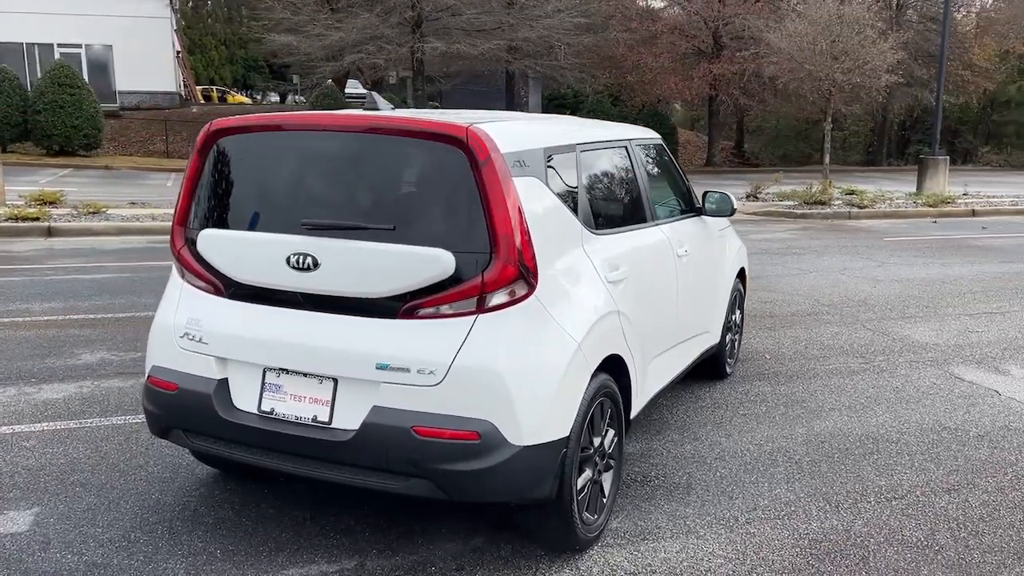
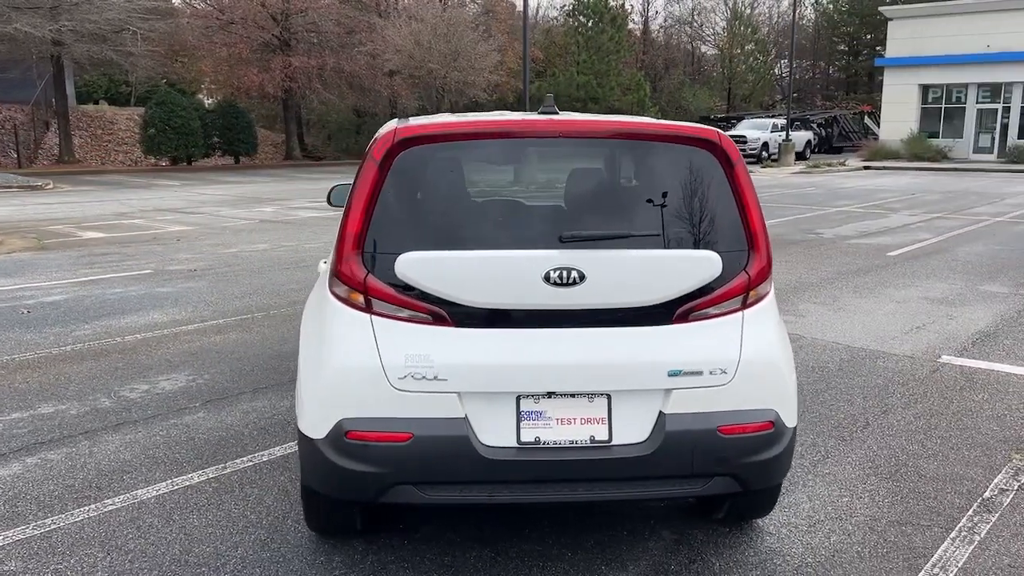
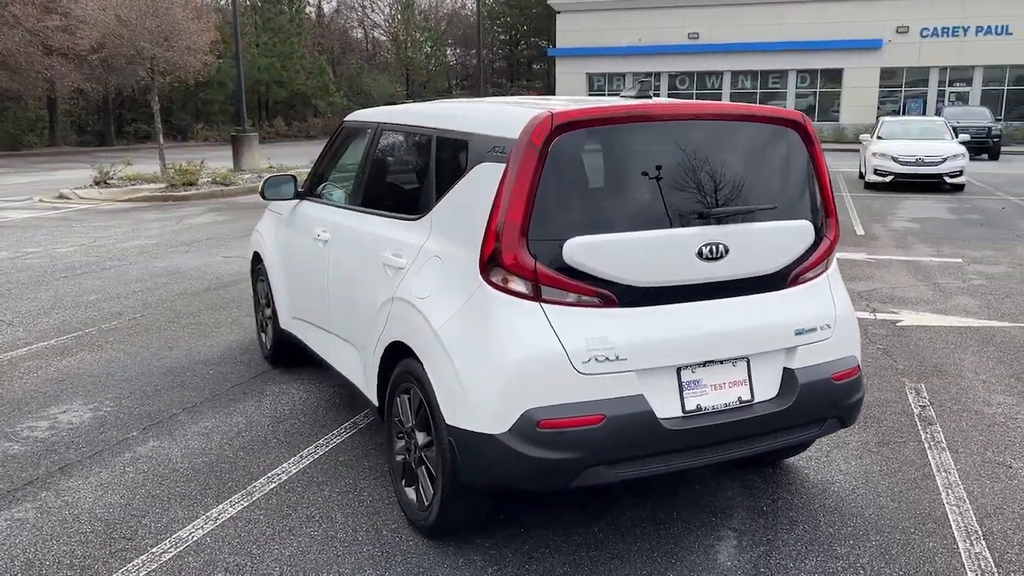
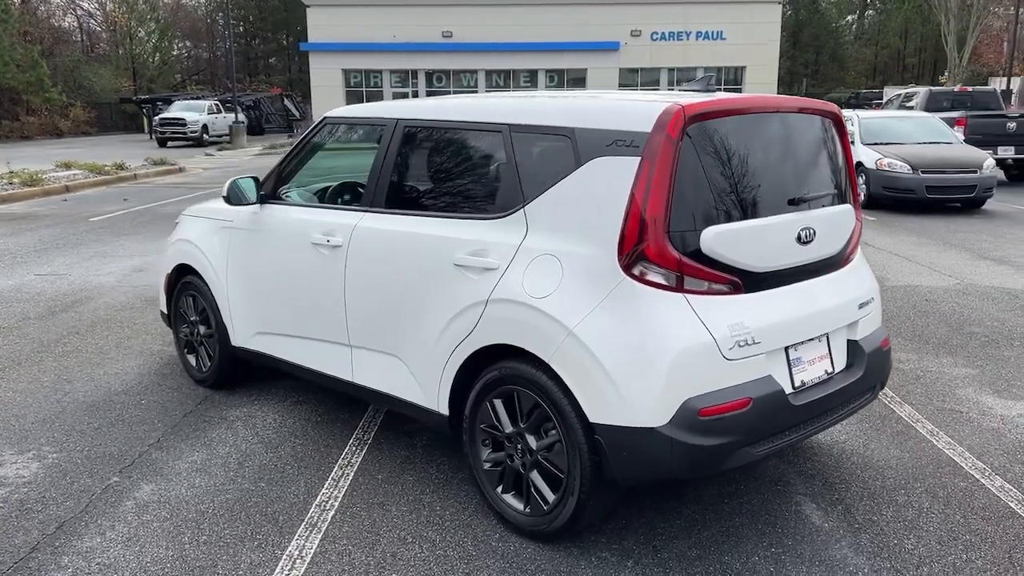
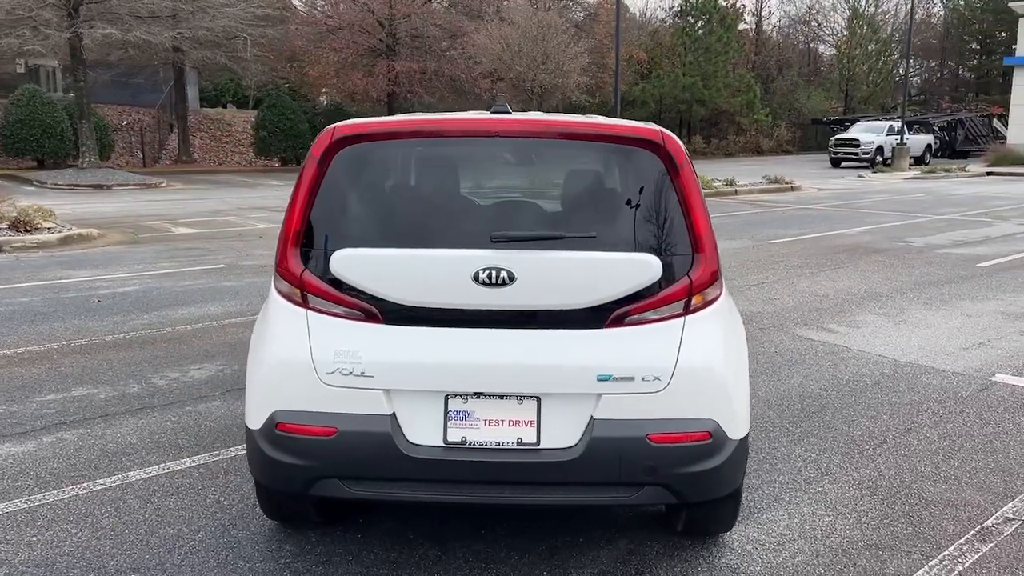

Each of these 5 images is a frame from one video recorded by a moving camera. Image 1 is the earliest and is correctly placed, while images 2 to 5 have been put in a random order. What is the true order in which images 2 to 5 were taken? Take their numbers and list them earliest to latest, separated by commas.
5, 2, 3, 4
